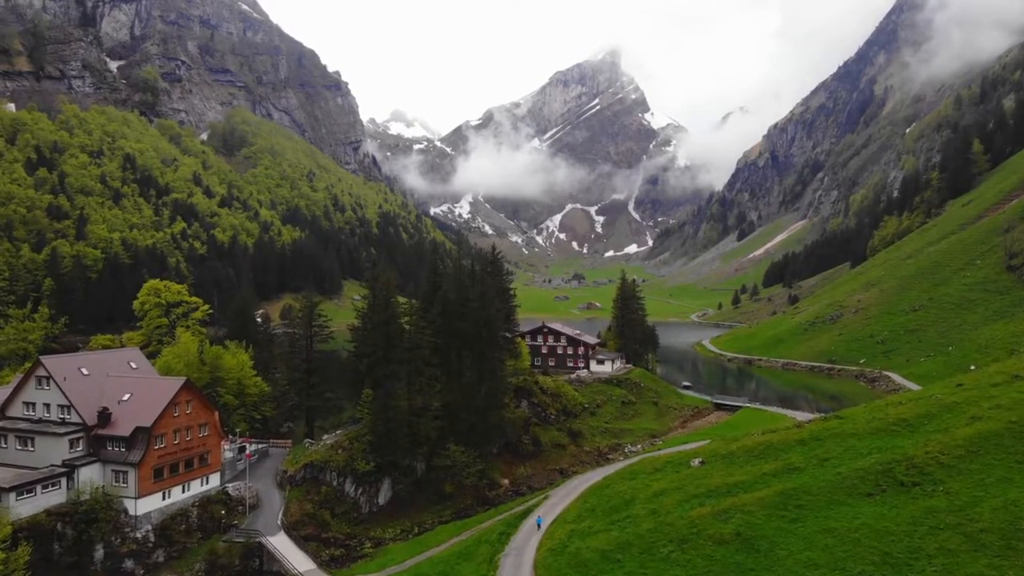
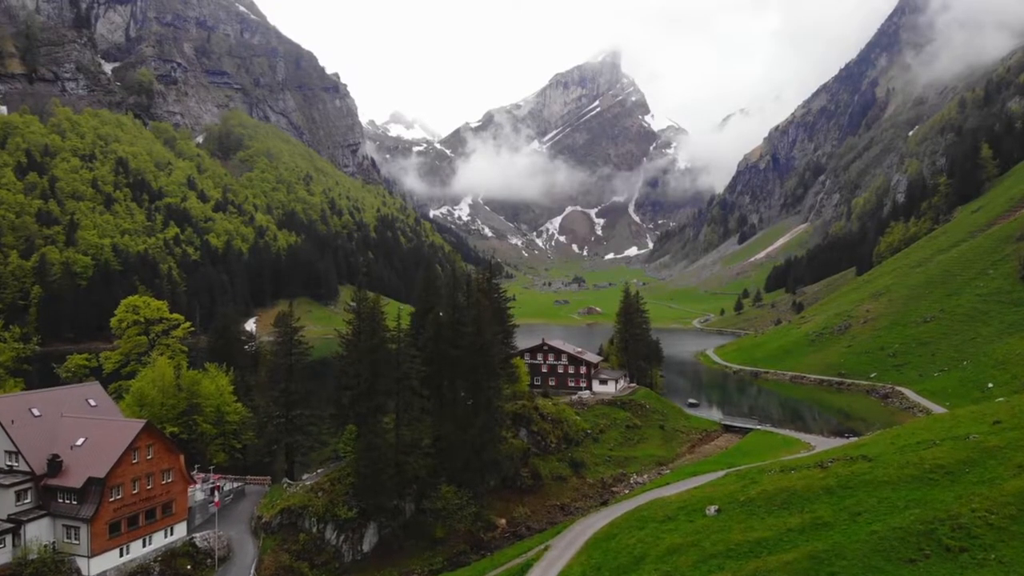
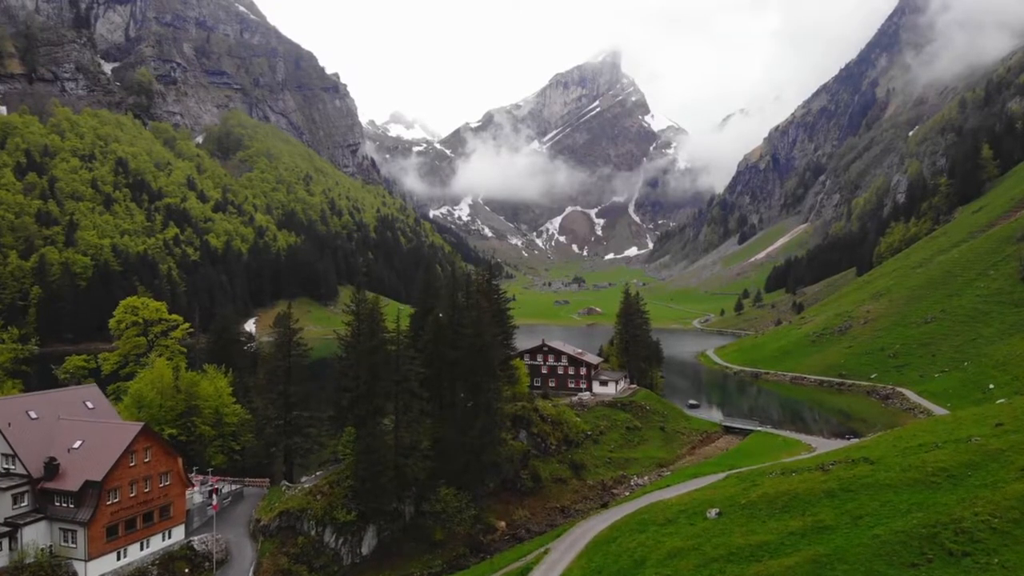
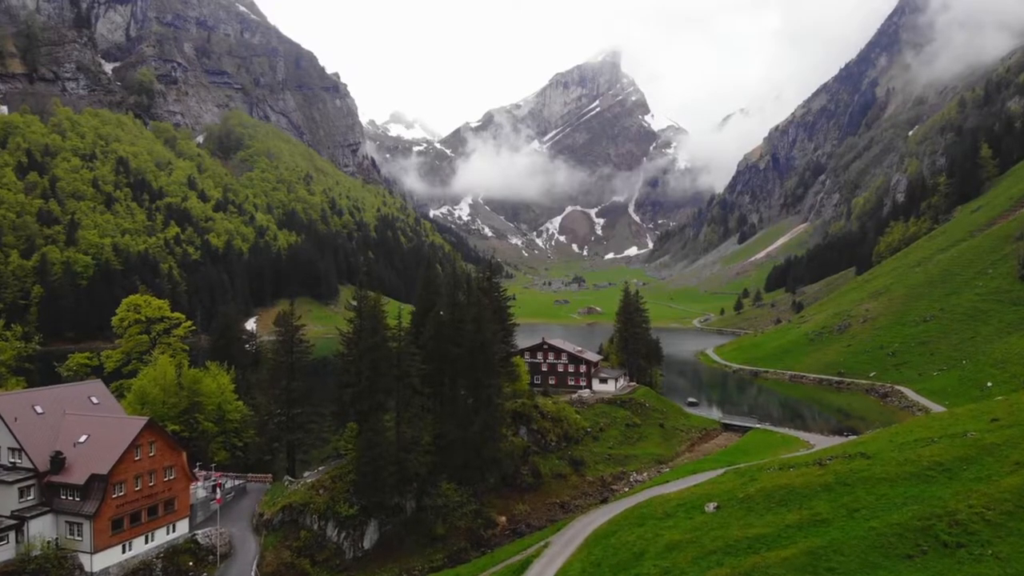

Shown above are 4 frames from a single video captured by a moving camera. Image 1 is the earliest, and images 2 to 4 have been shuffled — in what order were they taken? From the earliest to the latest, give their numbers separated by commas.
4, 2, 3
